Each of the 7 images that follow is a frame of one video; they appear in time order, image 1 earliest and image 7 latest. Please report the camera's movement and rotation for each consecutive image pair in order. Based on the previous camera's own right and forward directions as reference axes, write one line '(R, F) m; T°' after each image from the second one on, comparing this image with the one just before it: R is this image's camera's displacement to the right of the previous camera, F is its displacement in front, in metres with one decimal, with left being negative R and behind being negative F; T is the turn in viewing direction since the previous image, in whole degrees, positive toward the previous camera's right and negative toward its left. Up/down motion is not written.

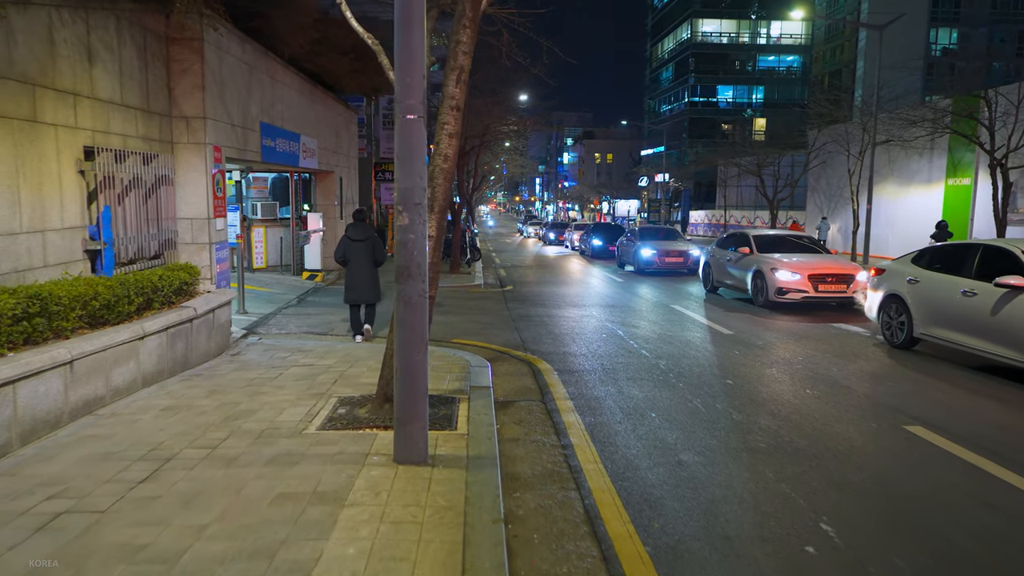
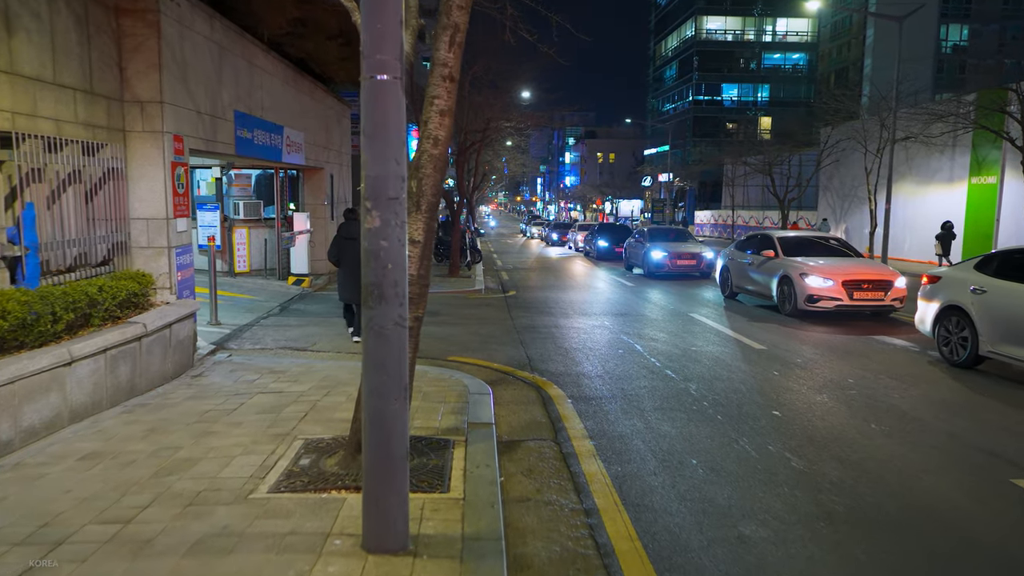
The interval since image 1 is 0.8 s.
(0.0, +1.3) m; 0°
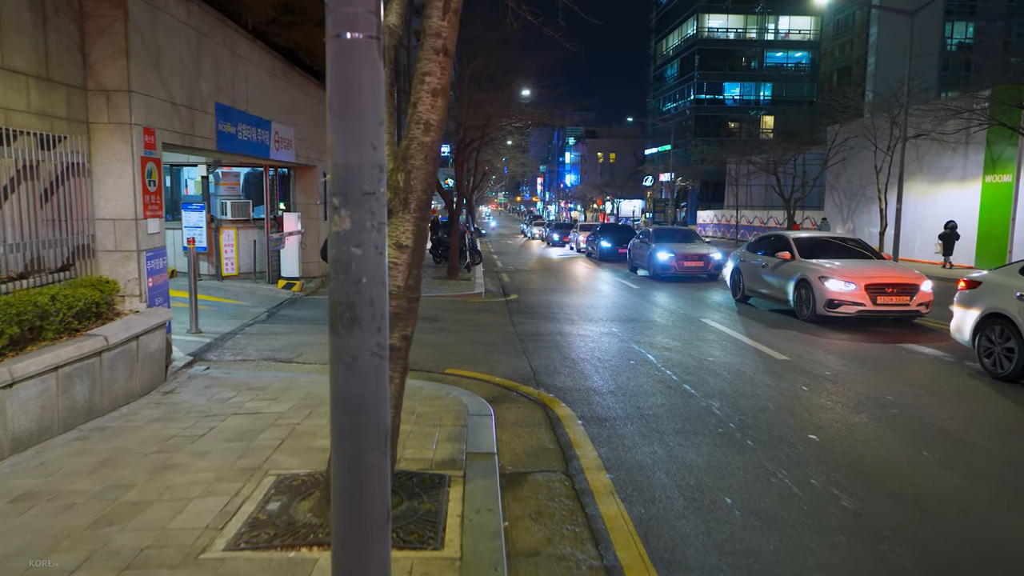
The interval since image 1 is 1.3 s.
(0.0, +0.7) m; 0°
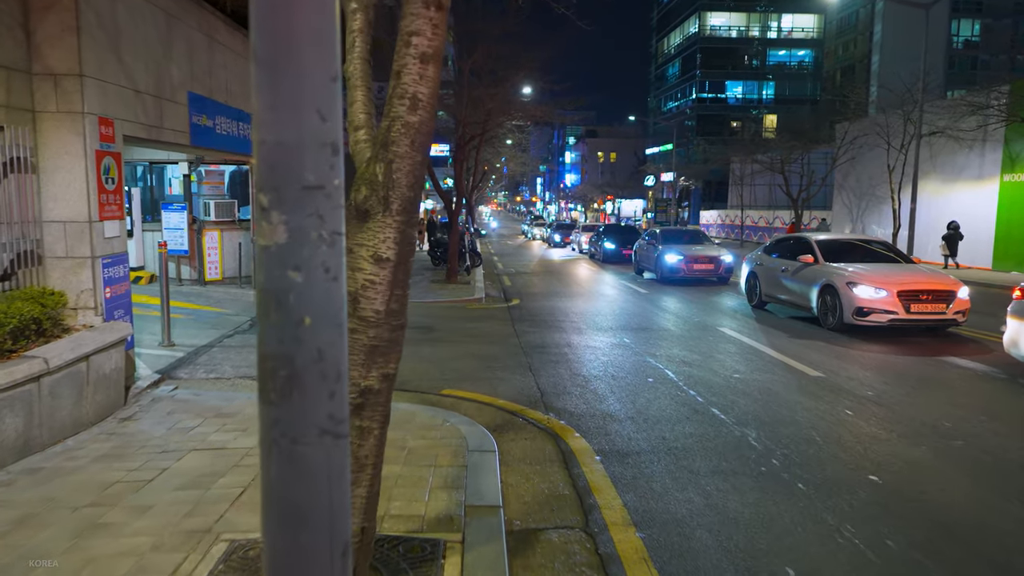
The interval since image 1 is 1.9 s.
(-0.1, +0.9) m; 0°
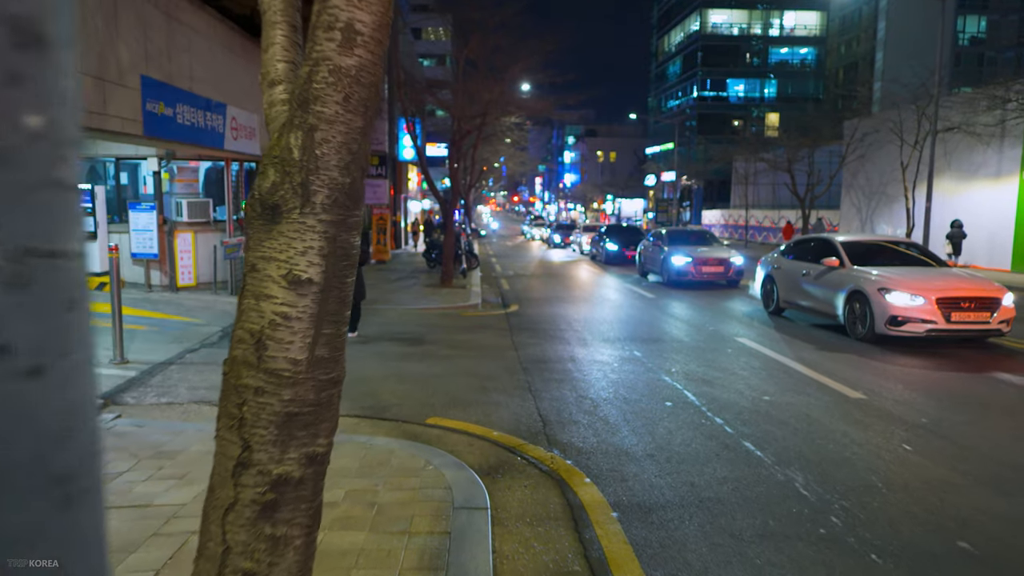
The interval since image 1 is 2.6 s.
(0.0, +1.1) m; 0°
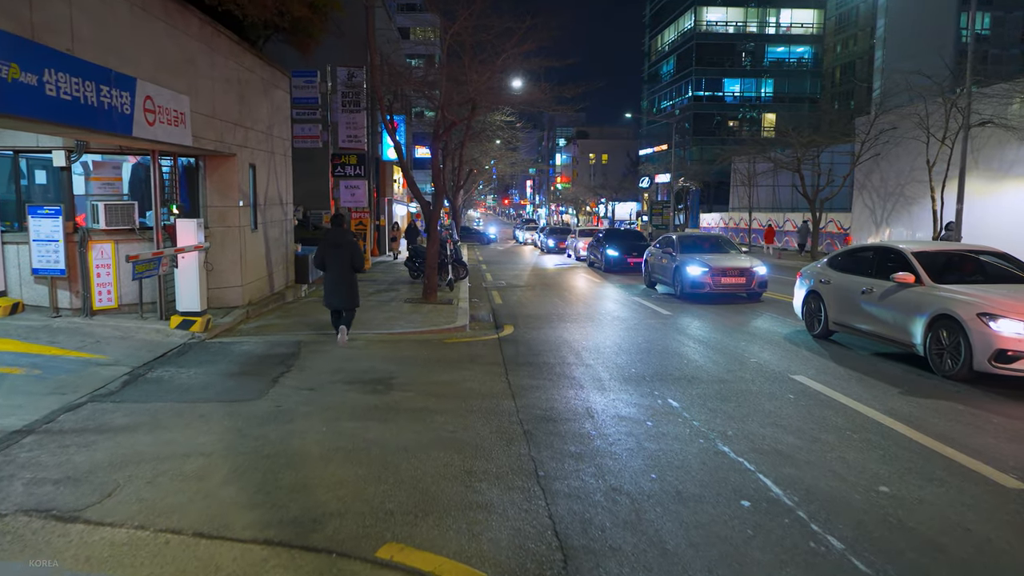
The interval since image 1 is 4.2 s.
(-0.1, +2.4) m; +1°
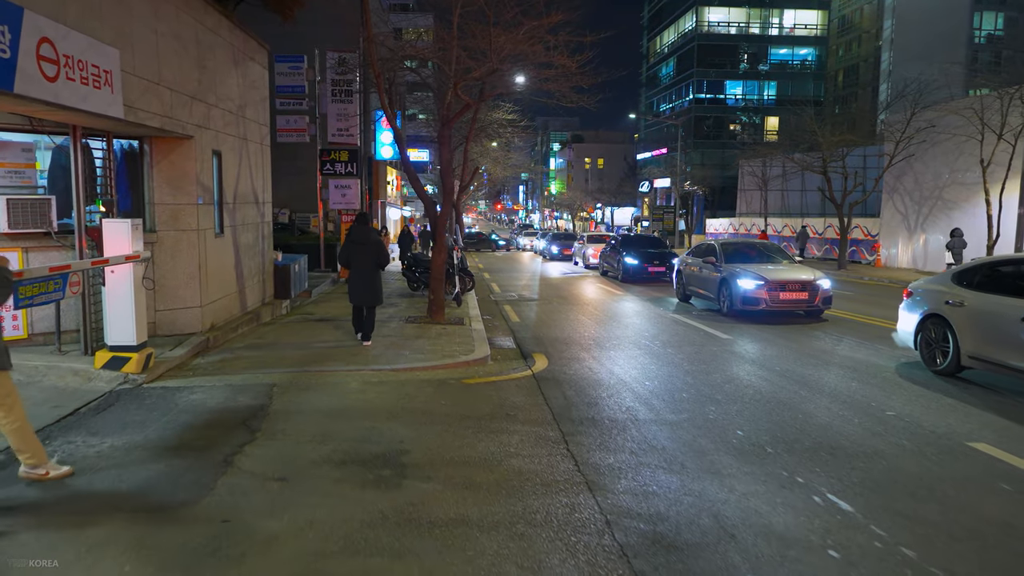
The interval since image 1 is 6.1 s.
(-0.6, +2.6) m; +1°
